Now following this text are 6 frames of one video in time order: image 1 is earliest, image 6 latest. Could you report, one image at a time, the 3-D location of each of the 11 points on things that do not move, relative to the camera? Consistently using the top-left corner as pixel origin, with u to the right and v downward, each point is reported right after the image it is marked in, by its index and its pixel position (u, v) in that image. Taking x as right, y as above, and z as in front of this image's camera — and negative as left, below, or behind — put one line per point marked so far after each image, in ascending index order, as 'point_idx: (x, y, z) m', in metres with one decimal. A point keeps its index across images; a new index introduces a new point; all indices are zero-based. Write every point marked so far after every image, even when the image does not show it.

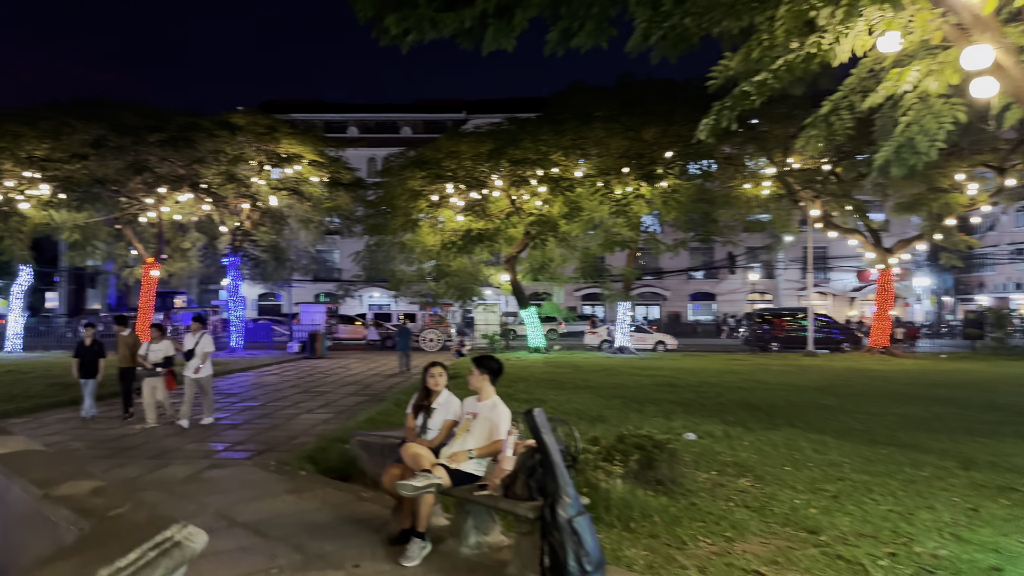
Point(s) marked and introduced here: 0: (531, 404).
0: (+0.3, -1.8, +10.6) m
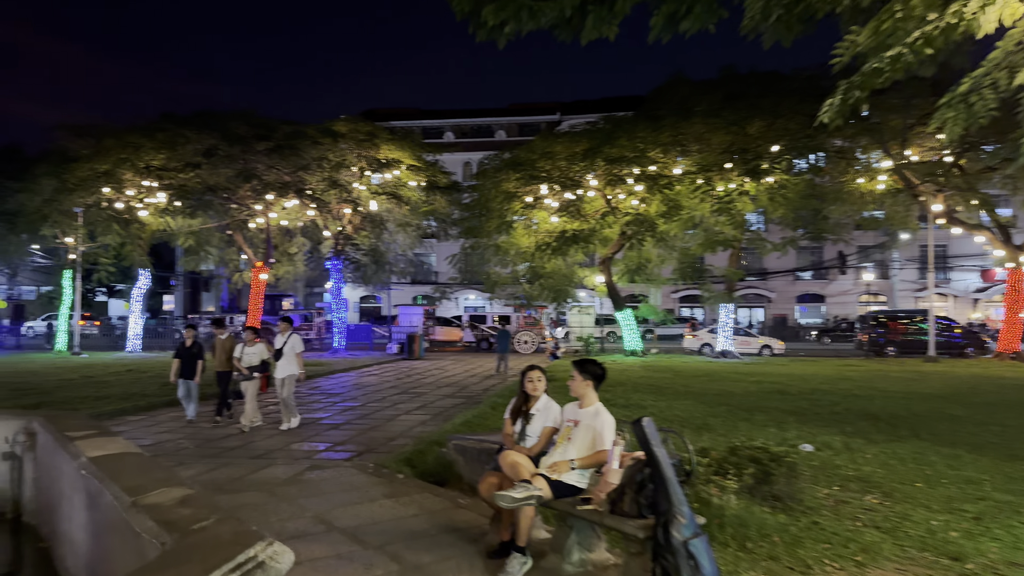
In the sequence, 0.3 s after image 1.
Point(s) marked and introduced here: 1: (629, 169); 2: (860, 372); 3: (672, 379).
0: (+1.7, -1.8, +10.2) m
1: (+3.1, +3.2, +18.9) m
2: (+9.3, -2.2, +18.7) m
3: (+3.5, -2.0, +15.2) m
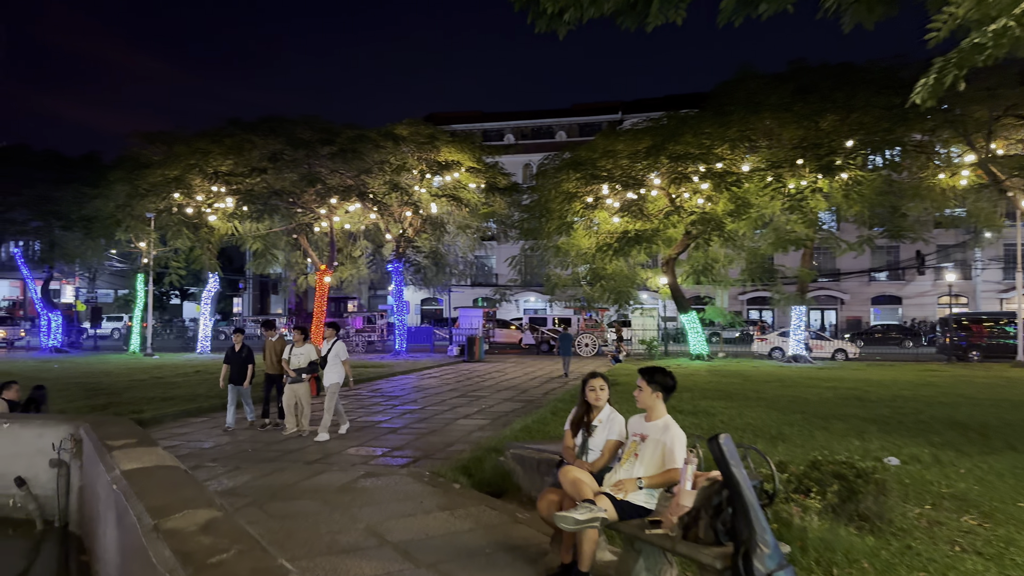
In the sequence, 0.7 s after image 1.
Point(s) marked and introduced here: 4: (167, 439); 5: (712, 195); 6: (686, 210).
0: (+2.6, -1.8, +9.8) m
1: (+4.7, +3.2, +18.3) m
2: (+10.9, -2.3, +17.5) m
3: (+4.8, -2.0, +14.6) m
4: (-3.9, -1.7, +8.0) m
5: (+5.5, +2.6, +19.2) m
6: (+4.9, +2.2, +19.8) m
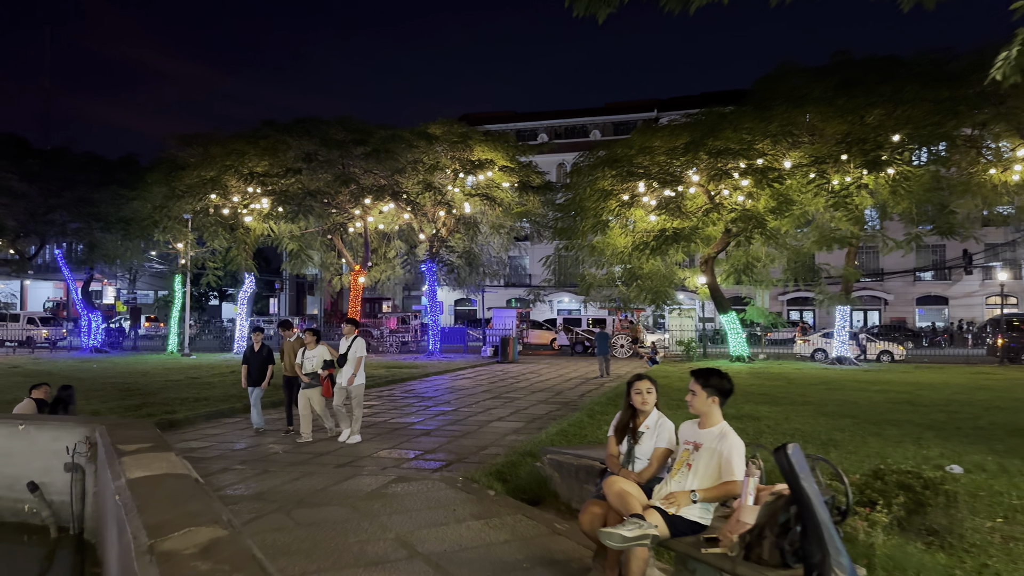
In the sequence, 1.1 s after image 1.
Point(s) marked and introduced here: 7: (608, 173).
0: (+3.1, -1.8, +9.3) m
1: (+5.6, +3.2, +17.8) m
2: (+11.7, -2.2, +16.7) m
3: (+5.5, -2.0, +14.0) m
4: (-3.5, -1.7, +7.9) m
5: (+6.4, +2.6, +18.7) m
6: (+5.9, +2.2, +19.3) m
7: (+2.6, +3.1, +18.9) m
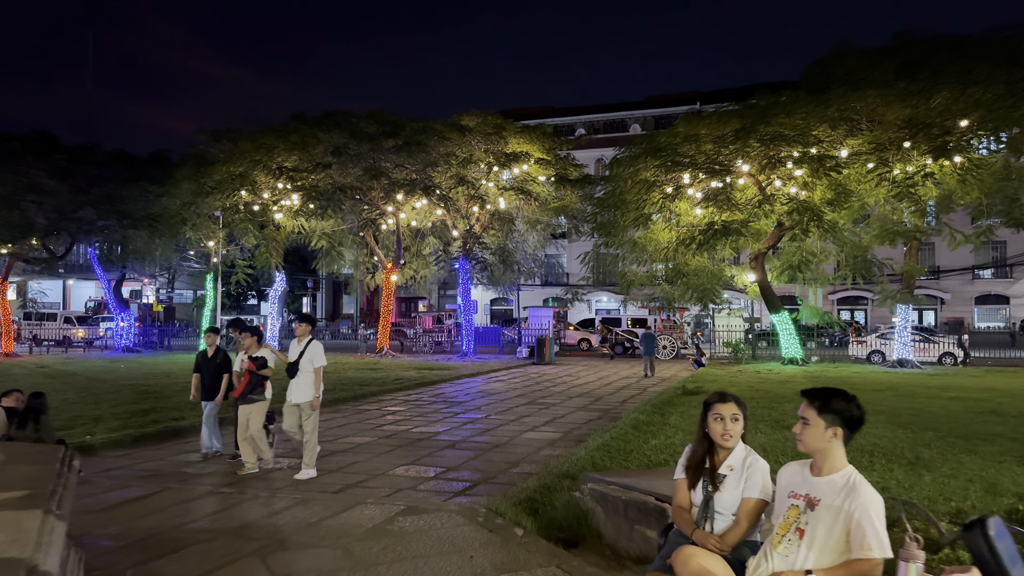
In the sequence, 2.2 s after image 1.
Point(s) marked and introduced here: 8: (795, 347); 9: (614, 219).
0: (+3.5, -1.7, +8.2) m
1: (+6.5, +3.3, +16.5) m
2: (+12.5, -2.2, +15.1) m
3: (+6.1, -1.9, +12.8) m
4: (-3.2, -1.7, +7.1) m
5: (+7.3, +2.6, +17.3) m
6: (+6.8, +2.3, +18.0) m
7: (+3.5, +3.2, +17.8) m
8: (+8.1, -1.7, +20.0) m
9: (+2.9, +2.0, +19.7) m
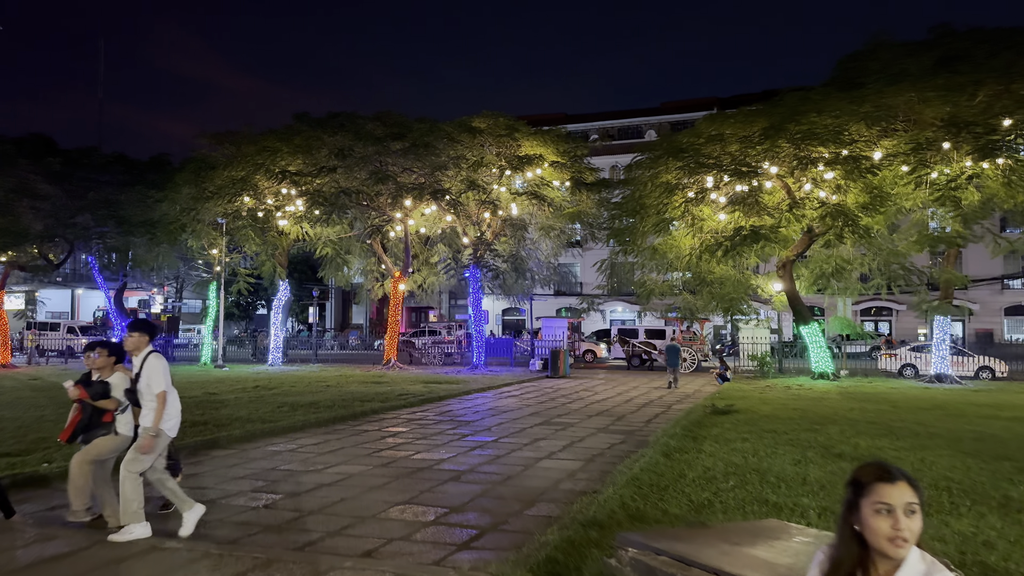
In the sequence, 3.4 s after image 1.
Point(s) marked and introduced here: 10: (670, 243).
0: (+3.6, -1.8, +7.1) m
1: (+6.8, +3.1, +15.4) m
2: (+12.8, -2.4, +13.8) m
3: (+6.3, -2.1, +11.6) m
4: (-3.1, -1.7, +6.1) m
5: (+7.6, +2.4, +16.3) m
6: (+7.2, +2.0, +16.9) m
7: (+3.8, +2.9, +16.8) m
8: (+8.4, -2.0, +18.8) m
9: (+3.2, +1.7, +18.7) m
10: (+4.4, +1.3, +19.5) m
